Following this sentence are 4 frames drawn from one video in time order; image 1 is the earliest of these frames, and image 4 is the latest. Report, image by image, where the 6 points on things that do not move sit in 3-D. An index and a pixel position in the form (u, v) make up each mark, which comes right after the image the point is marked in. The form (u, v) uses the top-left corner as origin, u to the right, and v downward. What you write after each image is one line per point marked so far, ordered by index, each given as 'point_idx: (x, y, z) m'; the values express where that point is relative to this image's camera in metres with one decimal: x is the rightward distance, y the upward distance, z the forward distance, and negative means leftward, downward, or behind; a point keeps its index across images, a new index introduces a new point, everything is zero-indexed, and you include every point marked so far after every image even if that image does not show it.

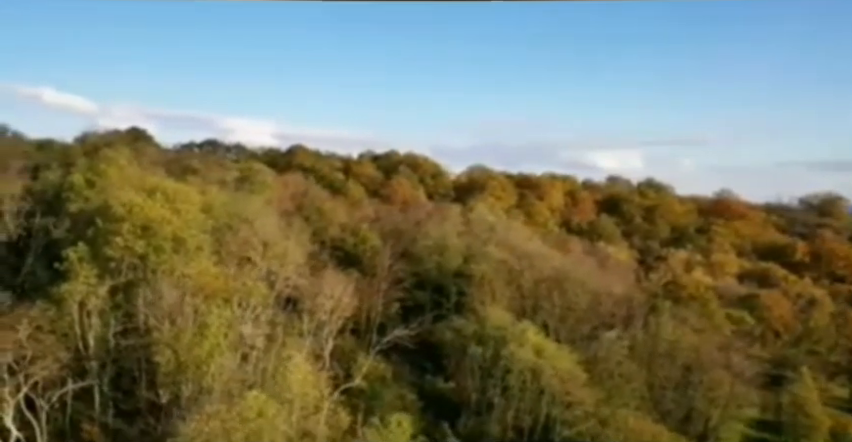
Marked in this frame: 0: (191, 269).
0: (-3.6, -0.7, +11.8) m
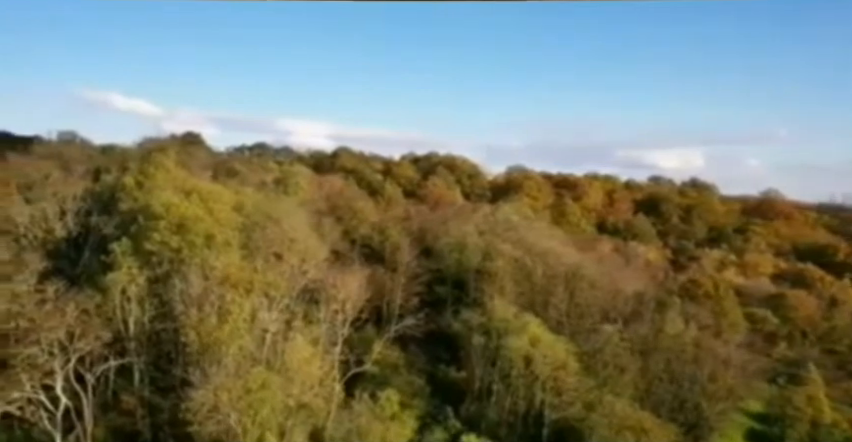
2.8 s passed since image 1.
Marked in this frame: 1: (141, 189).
0: (-3.6, -0.7, +13.4) m
1: (-5.5, +0.6, +14.9) m
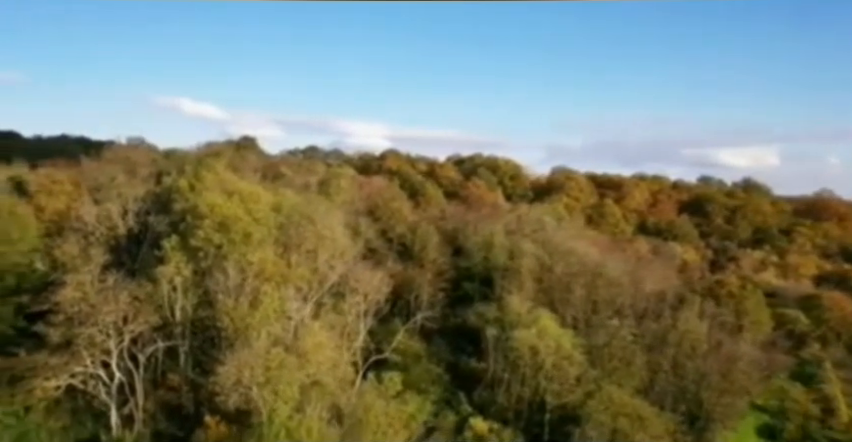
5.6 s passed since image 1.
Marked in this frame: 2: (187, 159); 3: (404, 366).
0: (-3.3, -0.7, +15.0) m
1: (-5.1, +0.6, +16.6) m
2: (-5.7, +1.4, +17.9) m
3: (-0.5, -3.0, +15.7) m
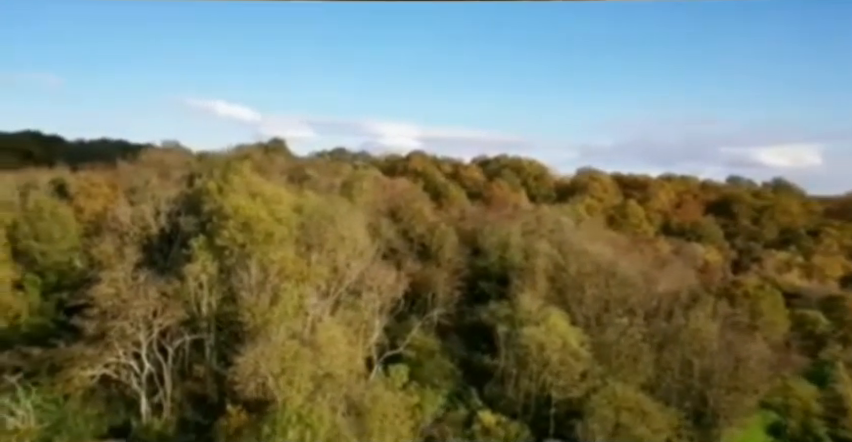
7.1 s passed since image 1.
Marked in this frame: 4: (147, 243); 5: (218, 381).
0: (-3.1, -0.7, +15.8) m
1: (-4.8, +0.6, +17.6) m
2: (-5.3, +1.4, +18.9) m
3: (-0.2, -3.0, +16.4) m
4: (-6.1, -0.5, +17.0) m
5: (-4.3, -3.2, +15.6) m
